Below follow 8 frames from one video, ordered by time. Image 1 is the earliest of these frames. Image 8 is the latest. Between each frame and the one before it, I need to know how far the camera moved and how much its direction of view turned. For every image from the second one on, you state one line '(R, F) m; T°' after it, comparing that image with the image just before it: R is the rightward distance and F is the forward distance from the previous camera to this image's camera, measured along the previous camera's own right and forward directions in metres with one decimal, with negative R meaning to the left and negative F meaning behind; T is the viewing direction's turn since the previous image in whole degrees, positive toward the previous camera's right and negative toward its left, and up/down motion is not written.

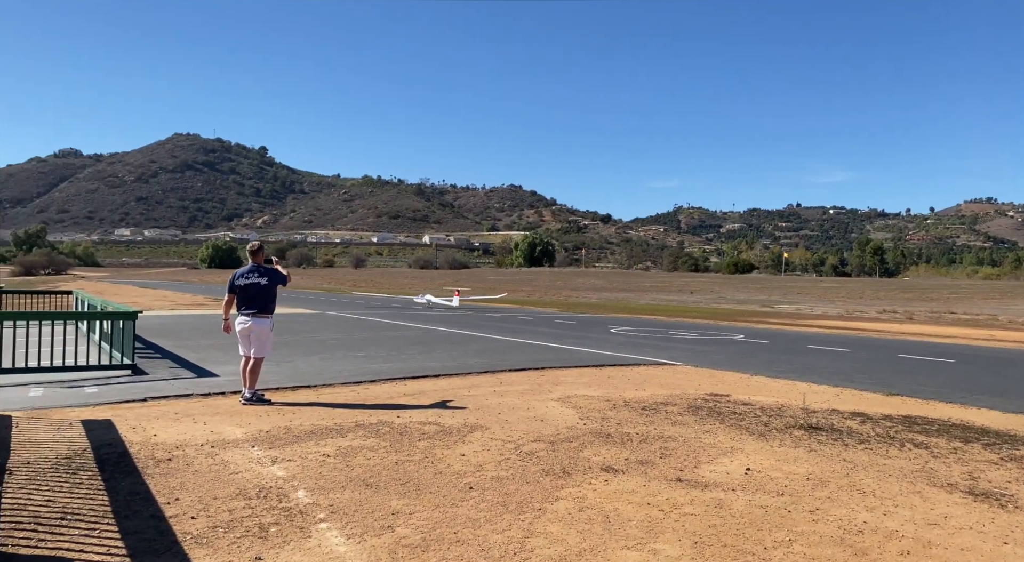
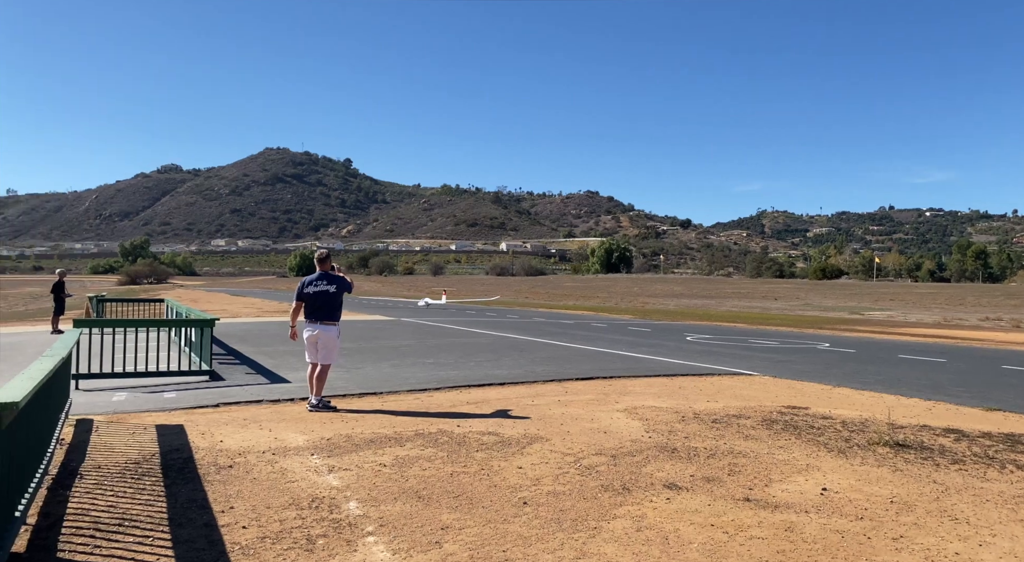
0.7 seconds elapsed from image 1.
(+0.1, +0.2) m; -6°
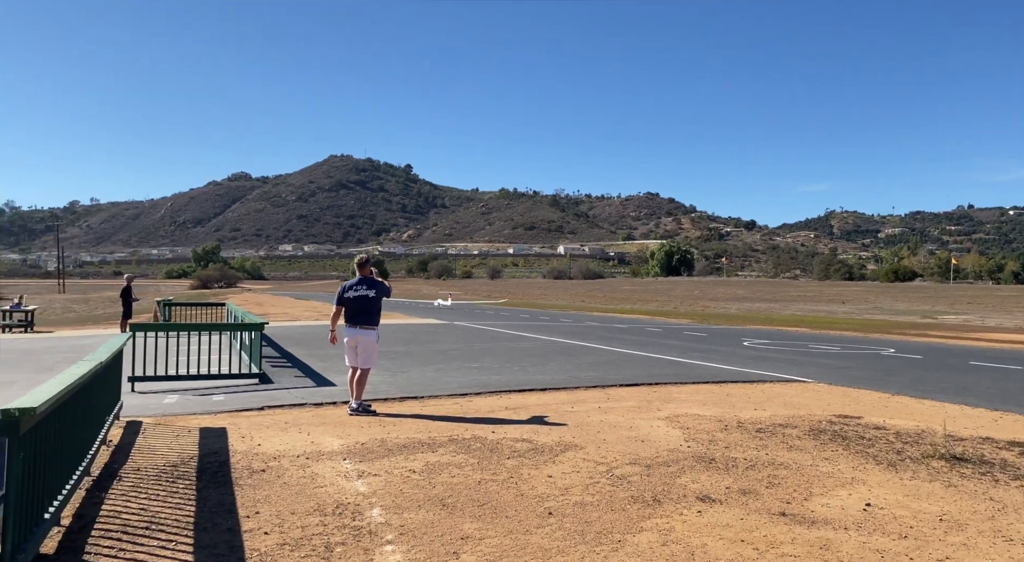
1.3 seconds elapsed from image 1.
(+0.2, +0.1) m; -4°
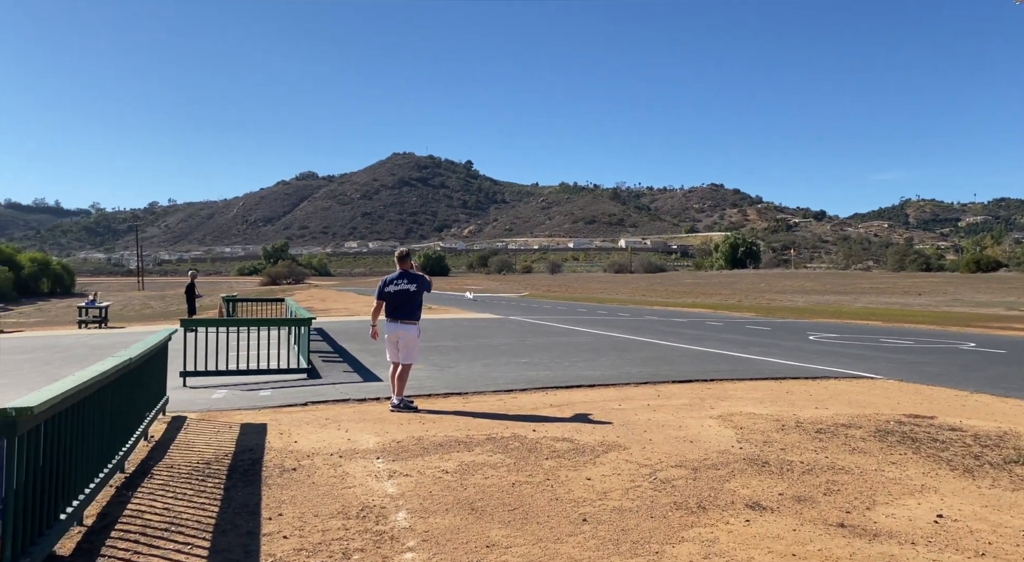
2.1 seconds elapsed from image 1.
(+0.2, +0.3) m; -5°
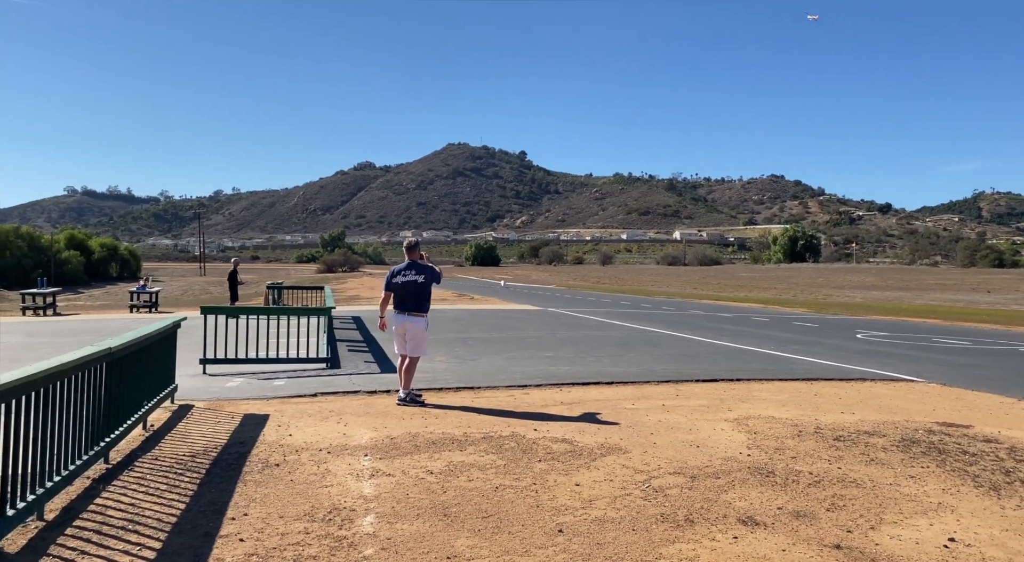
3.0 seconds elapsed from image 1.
(+0.4, +0.3) m; -4°
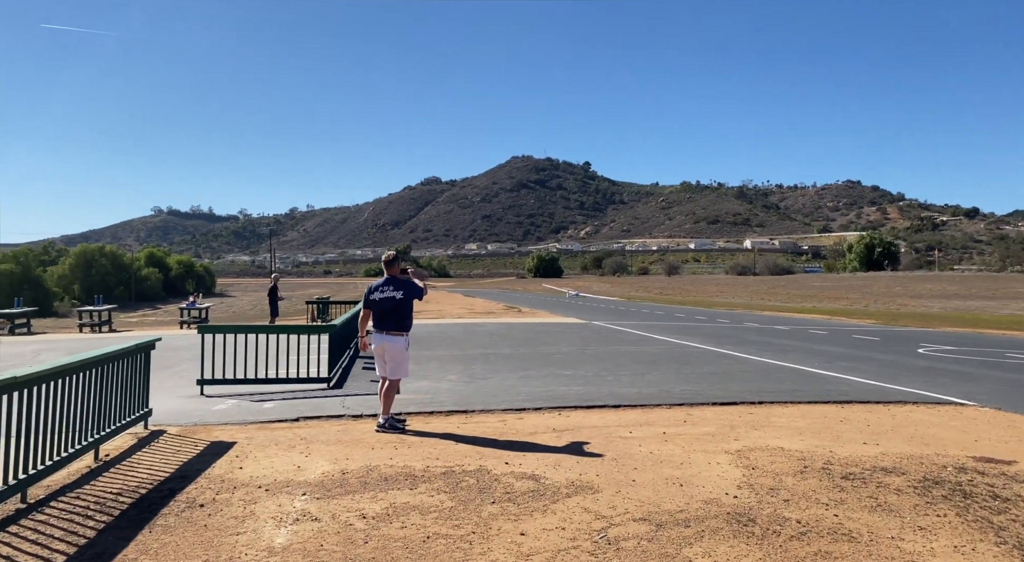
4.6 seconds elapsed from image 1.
(+0.8, +0.6) m; -5°
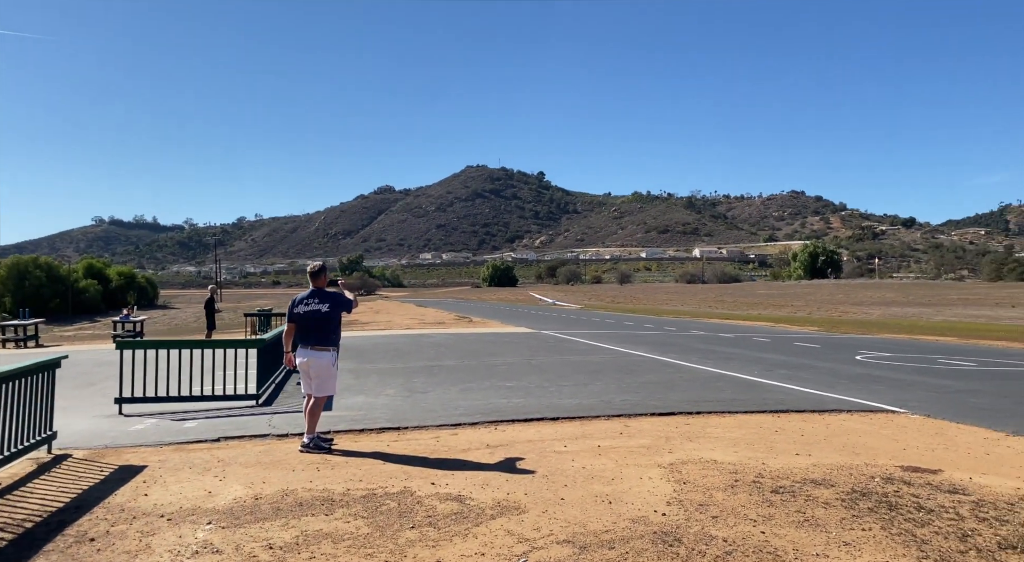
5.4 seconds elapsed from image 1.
(+0.2, +0.2) m; +4°
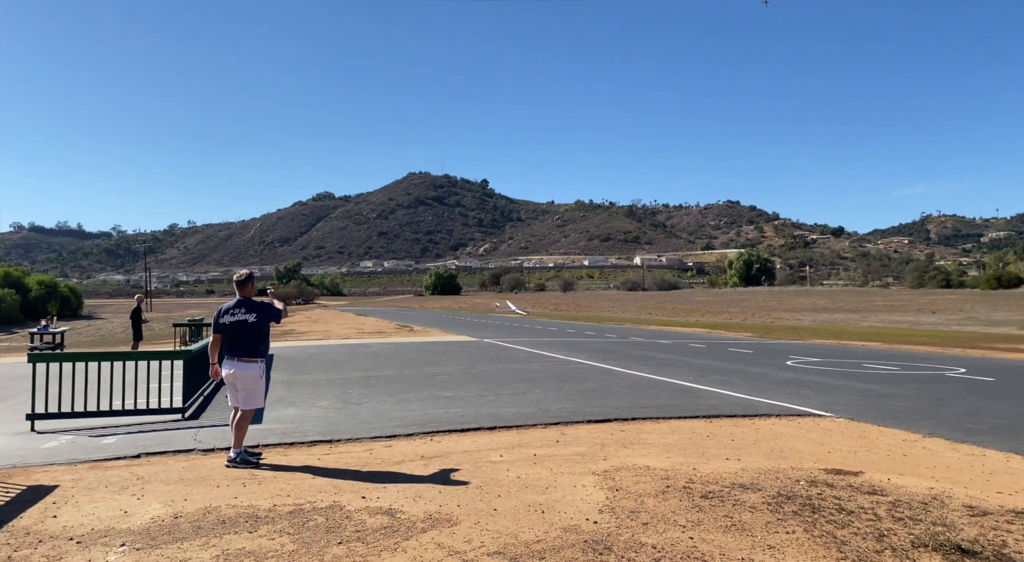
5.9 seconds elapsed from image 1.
(+0.1, 0.0) m; +5°
